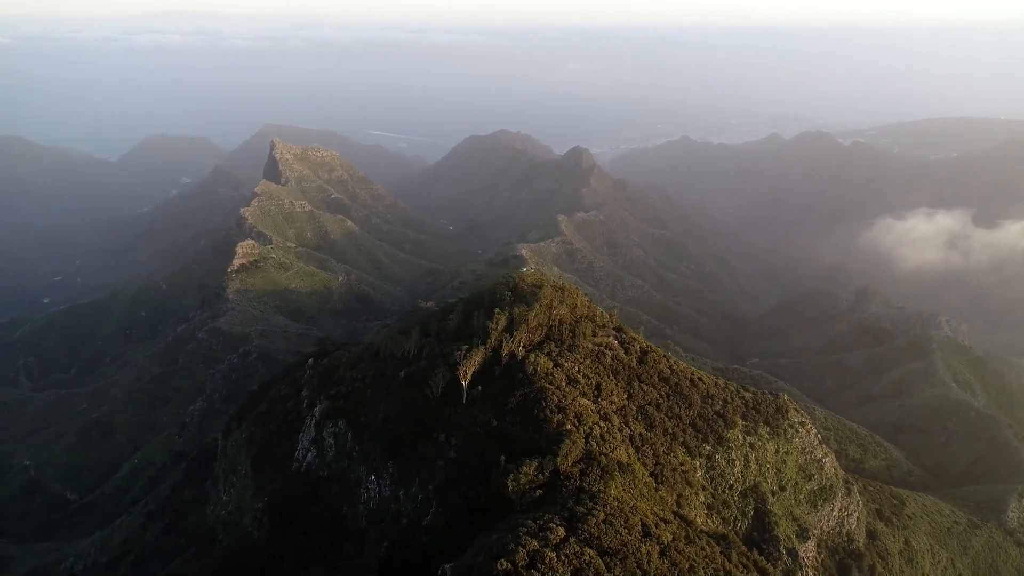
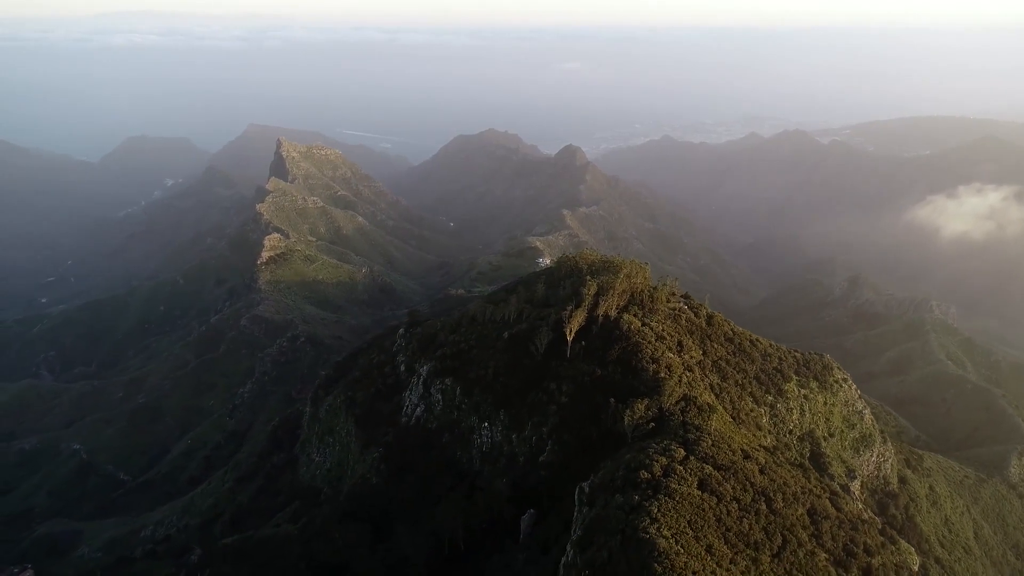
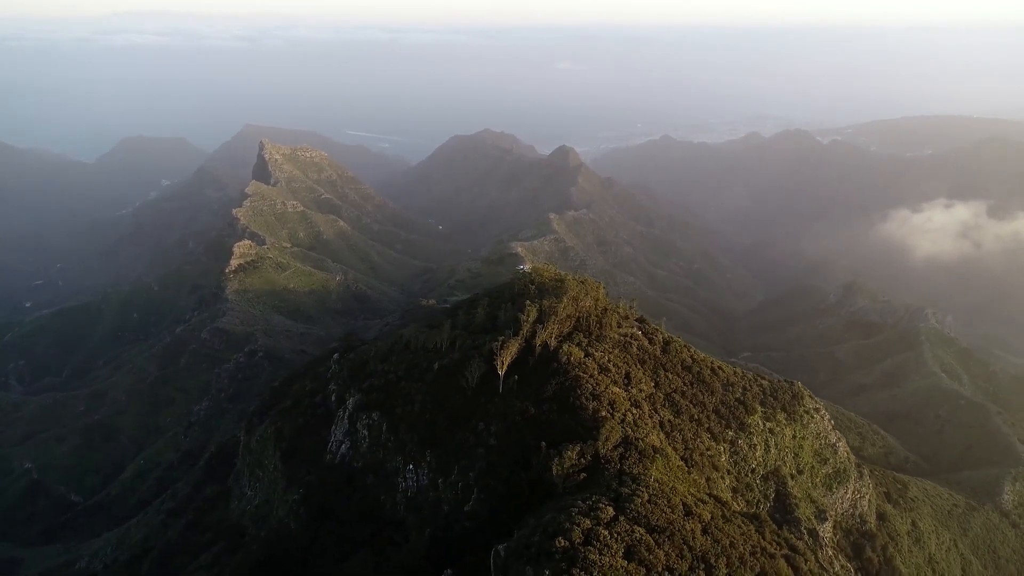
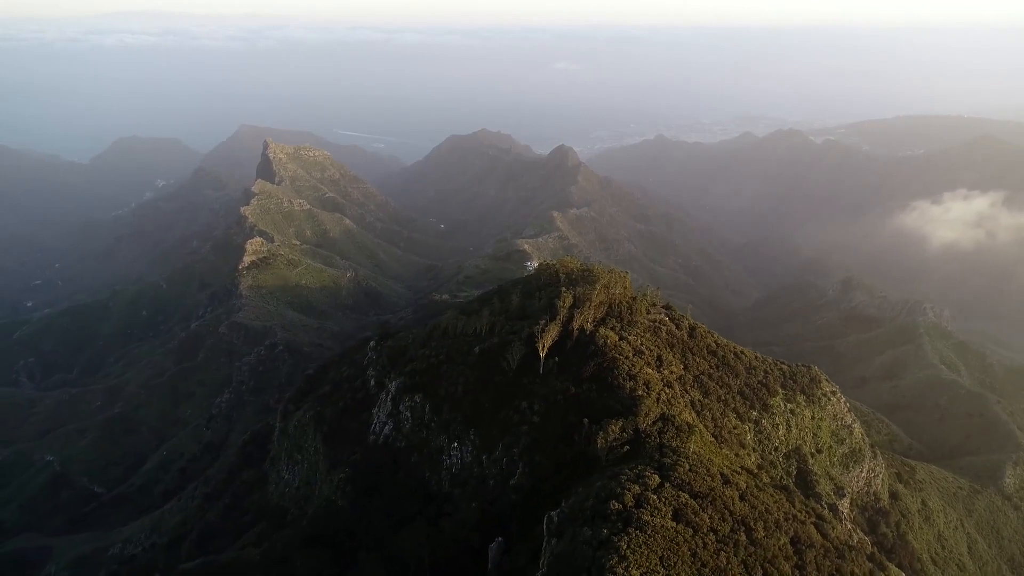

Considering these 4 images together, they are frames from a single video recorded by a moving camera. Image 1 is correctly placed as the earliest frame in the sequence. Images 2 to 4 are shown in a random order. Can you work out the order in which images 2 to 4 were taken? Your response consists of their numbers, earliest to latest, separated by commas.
3, 4, 2
